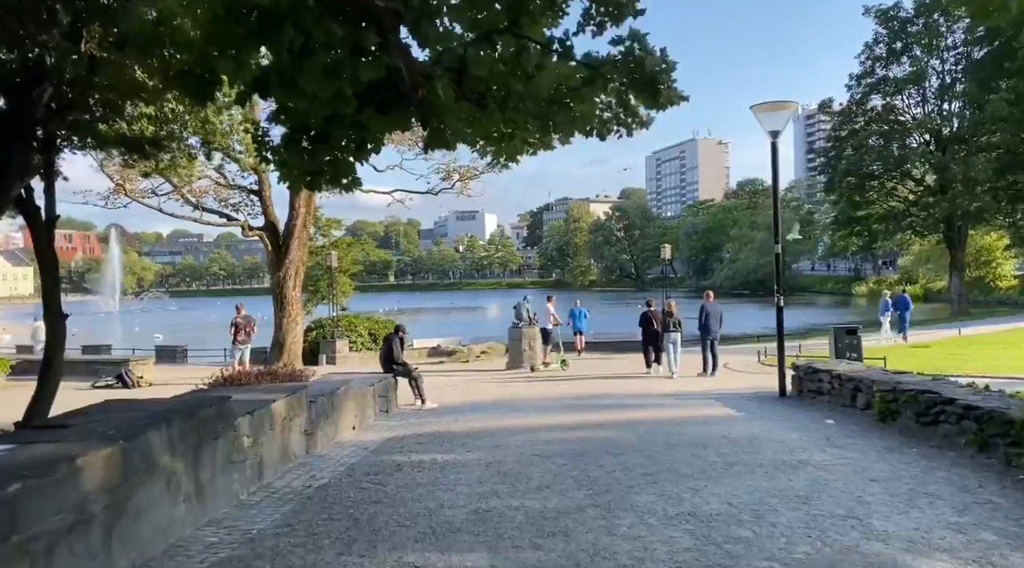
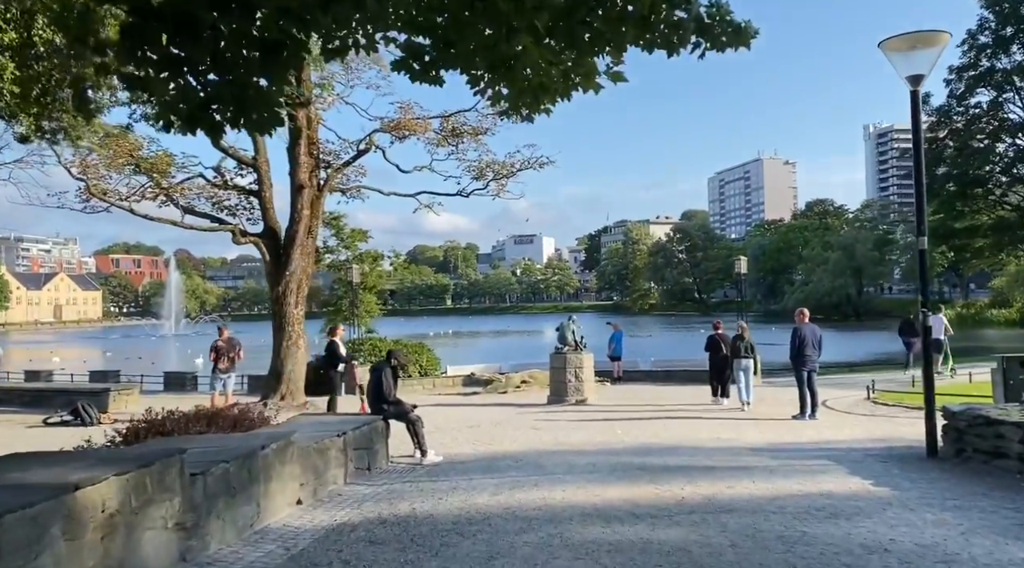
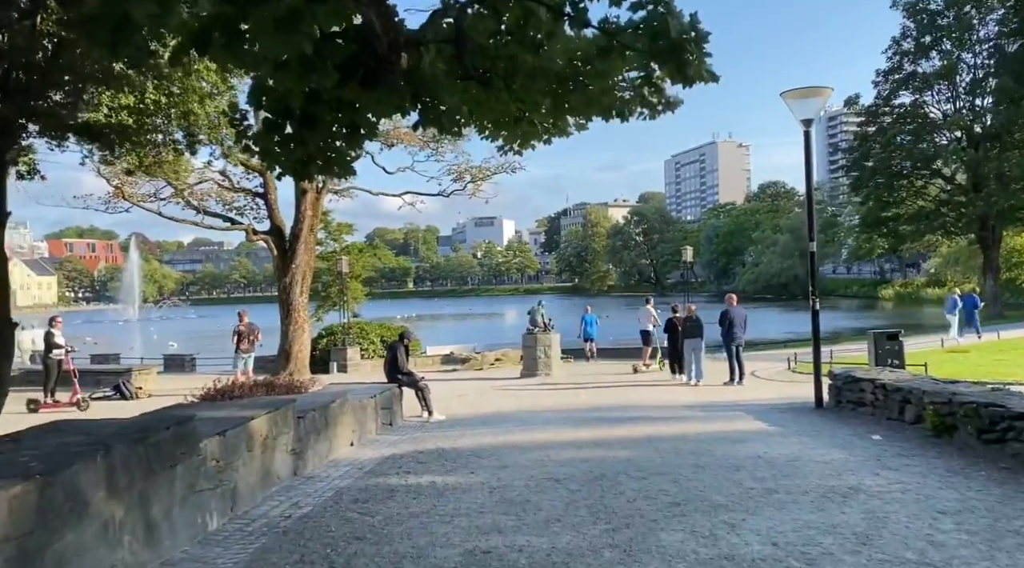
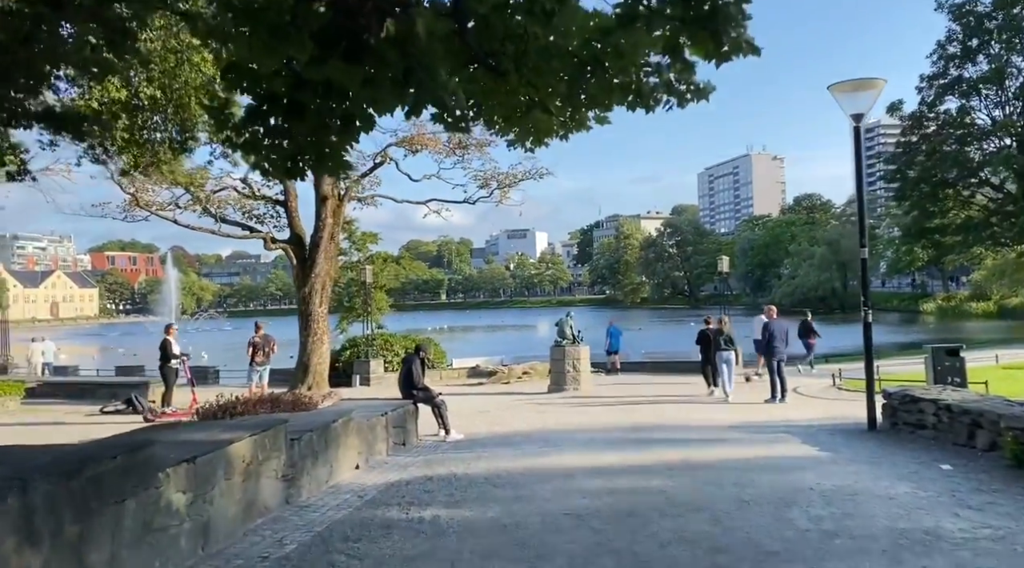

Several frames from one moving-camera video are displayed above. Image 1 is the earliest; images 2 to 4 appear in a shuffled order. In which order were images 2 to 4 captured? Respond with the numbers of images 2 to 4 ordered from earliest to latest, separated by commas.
3, 4, 2
